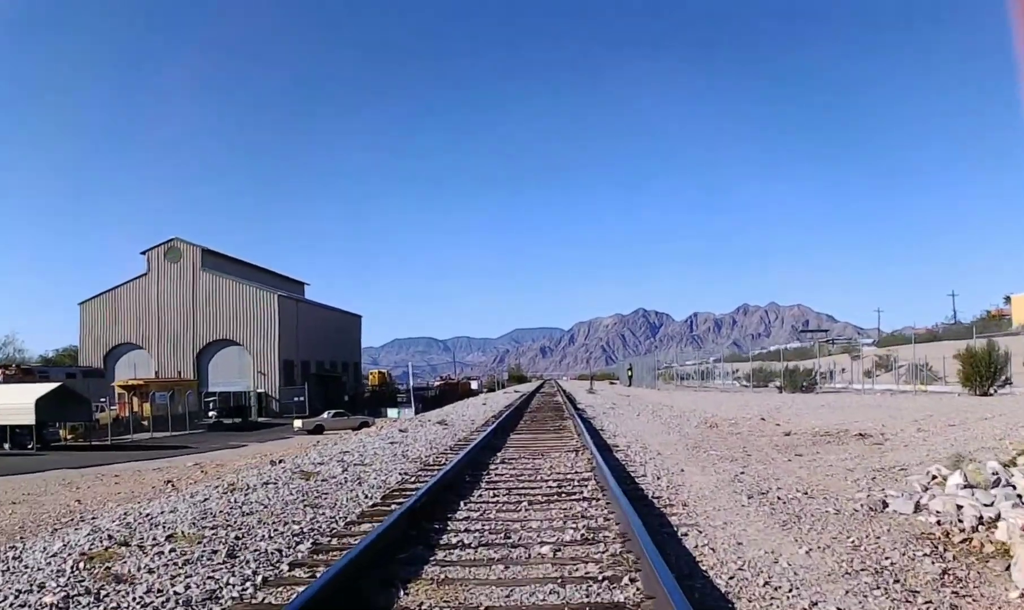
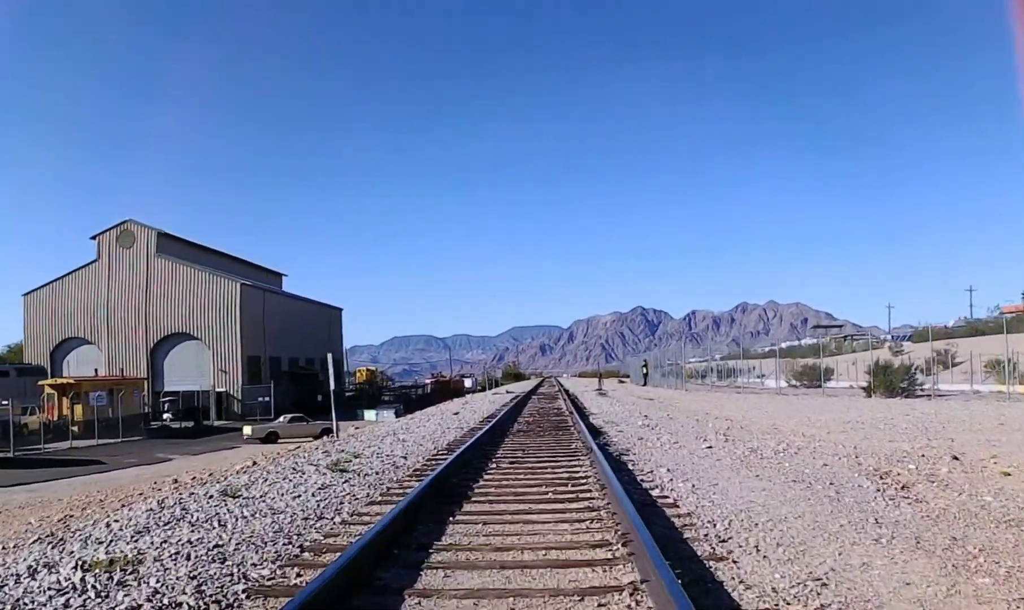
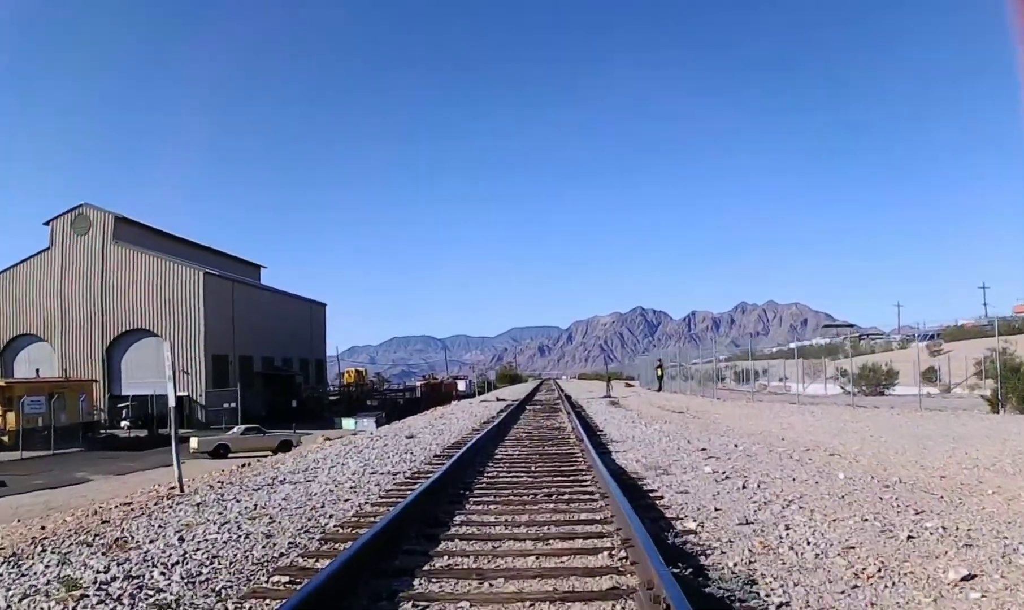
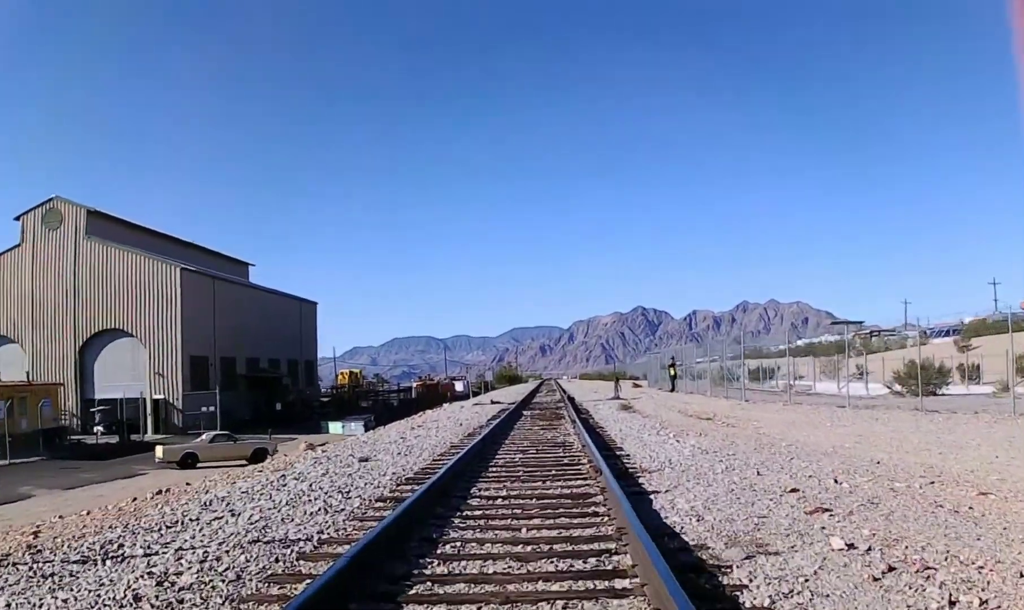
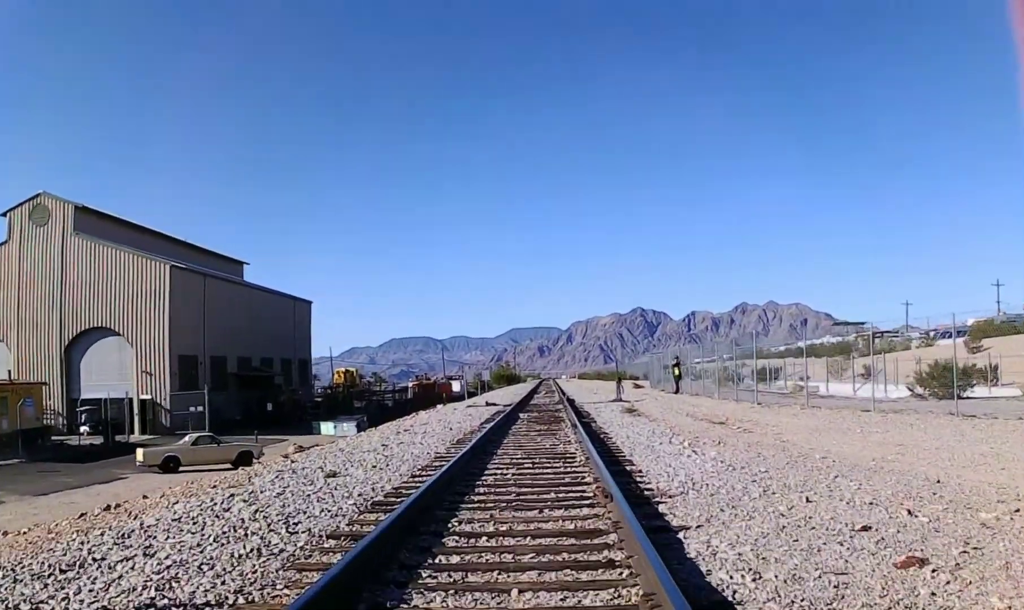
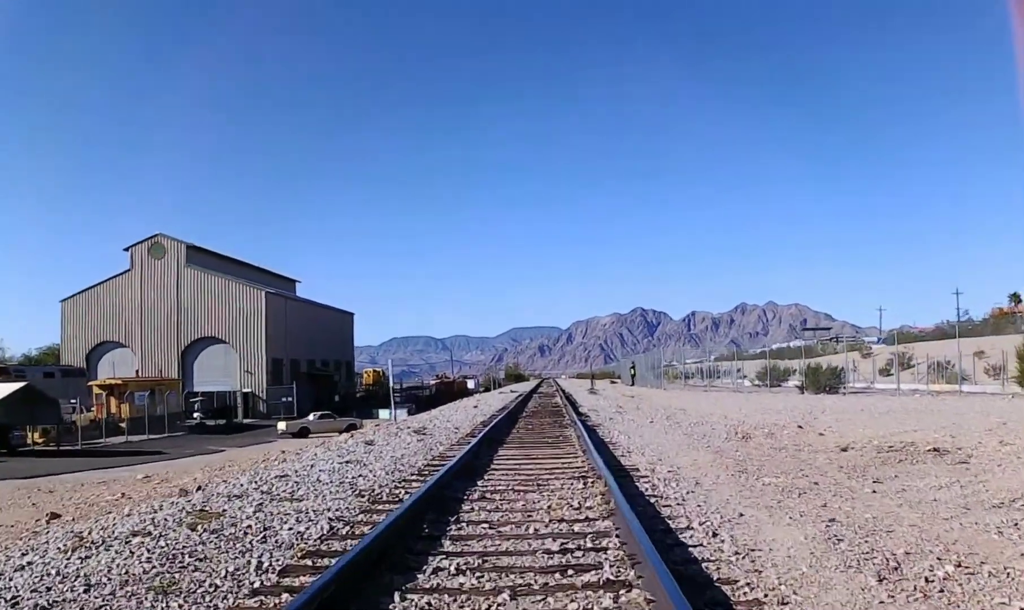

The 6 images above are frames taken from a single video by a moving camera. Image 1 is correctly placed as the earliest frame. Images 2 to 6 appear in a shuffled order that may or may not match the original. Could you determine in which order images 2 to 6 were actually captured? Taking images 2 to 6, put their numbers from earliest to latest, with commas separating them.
6, 2, 3, 4, 5
